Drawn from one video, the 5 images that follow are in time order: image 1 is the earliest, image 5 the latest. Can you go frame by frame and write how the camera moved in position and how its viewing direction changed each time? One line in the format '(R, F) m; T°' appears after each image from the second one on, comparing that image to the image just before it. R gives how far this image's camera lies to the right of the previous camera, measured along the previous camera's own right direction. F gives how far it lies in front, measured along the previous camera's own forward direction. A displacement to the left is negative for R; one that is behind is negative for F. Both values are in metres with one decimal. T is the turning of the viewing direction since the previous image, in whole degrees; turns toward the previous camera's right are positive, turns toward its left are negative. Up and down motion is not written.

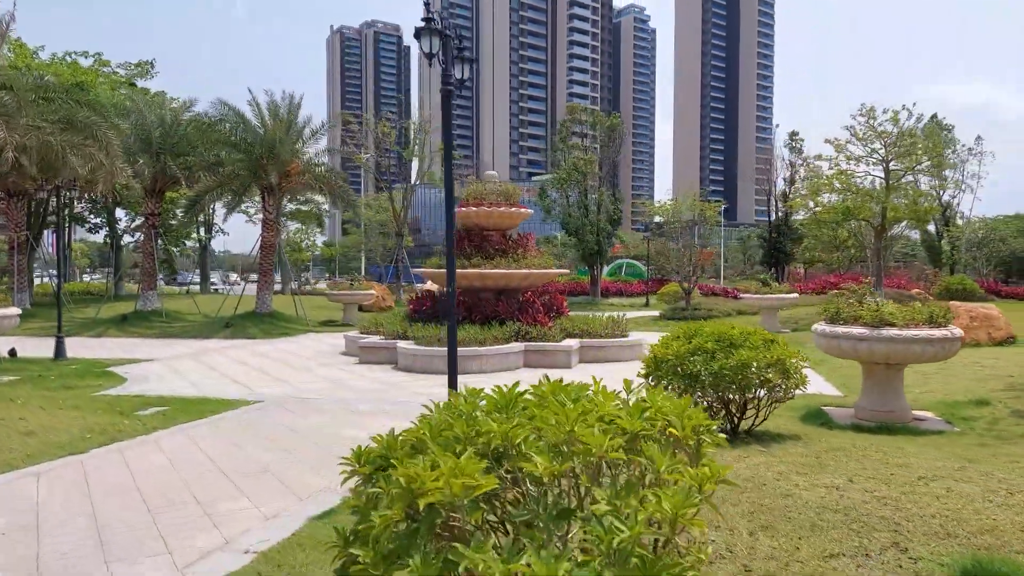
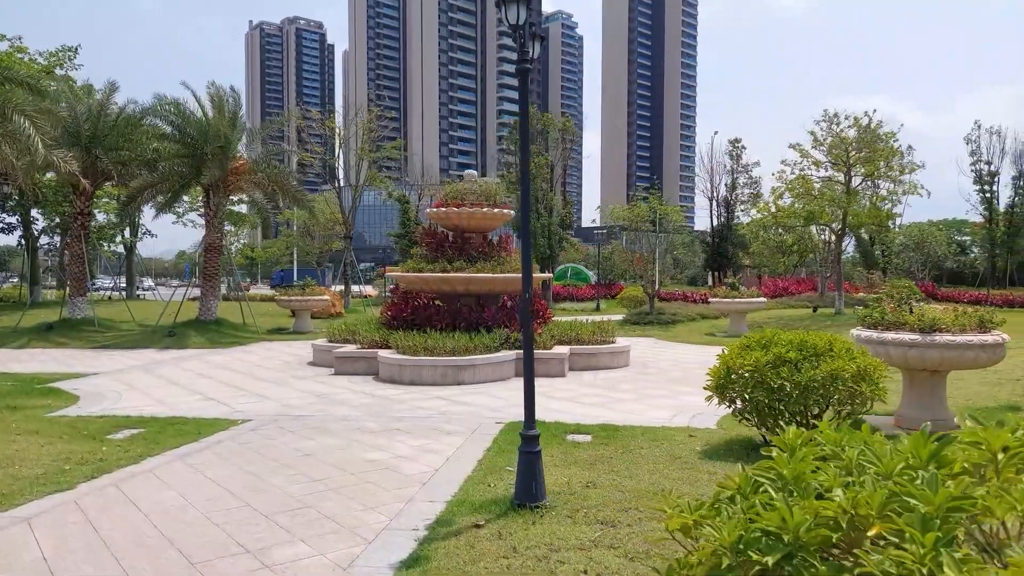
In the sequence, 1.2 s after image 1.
(-0.9, +0.5) m; +6°
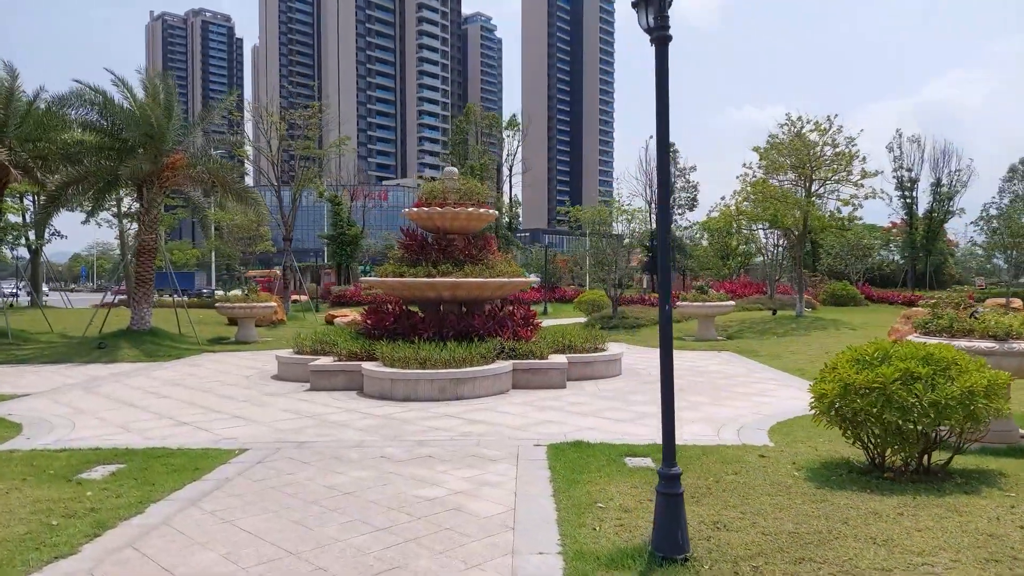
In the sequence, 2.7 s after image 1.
(-1.0, +0.7) m; +6°
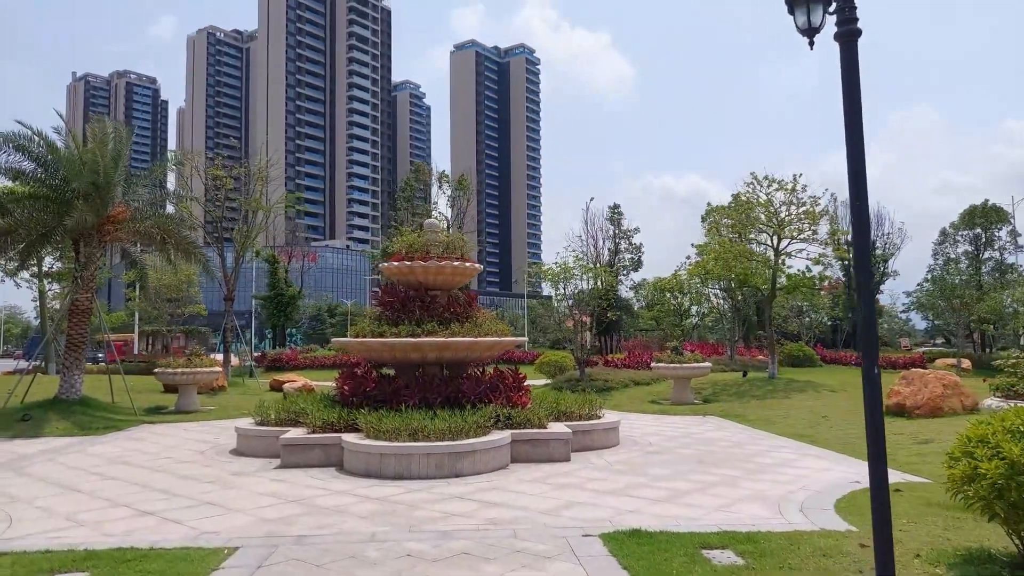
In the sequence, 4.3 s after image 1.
(-0.8, +0.8) m; +5°
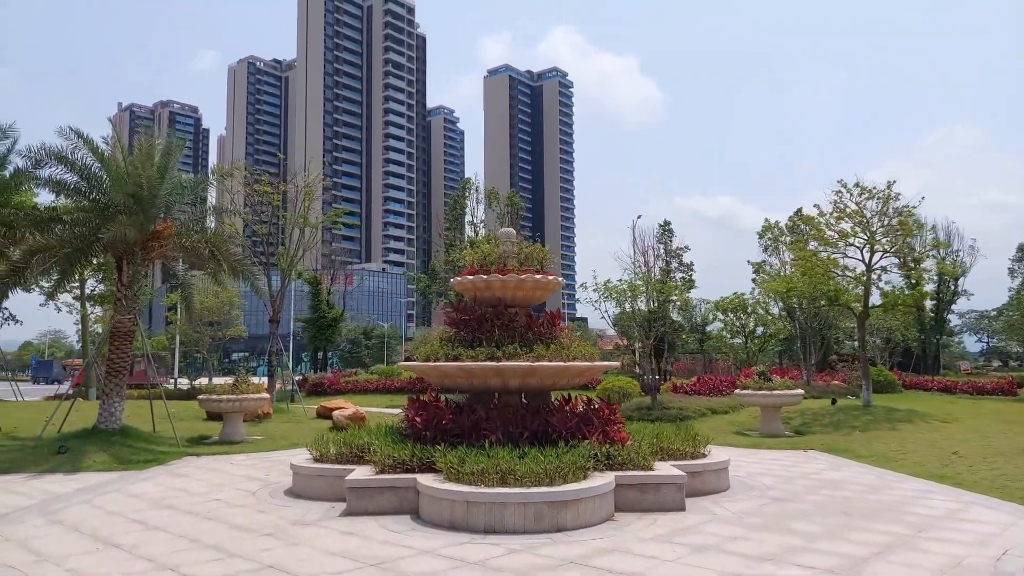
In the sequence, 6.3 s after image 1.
(-0.7, +1.2) m; -3°
